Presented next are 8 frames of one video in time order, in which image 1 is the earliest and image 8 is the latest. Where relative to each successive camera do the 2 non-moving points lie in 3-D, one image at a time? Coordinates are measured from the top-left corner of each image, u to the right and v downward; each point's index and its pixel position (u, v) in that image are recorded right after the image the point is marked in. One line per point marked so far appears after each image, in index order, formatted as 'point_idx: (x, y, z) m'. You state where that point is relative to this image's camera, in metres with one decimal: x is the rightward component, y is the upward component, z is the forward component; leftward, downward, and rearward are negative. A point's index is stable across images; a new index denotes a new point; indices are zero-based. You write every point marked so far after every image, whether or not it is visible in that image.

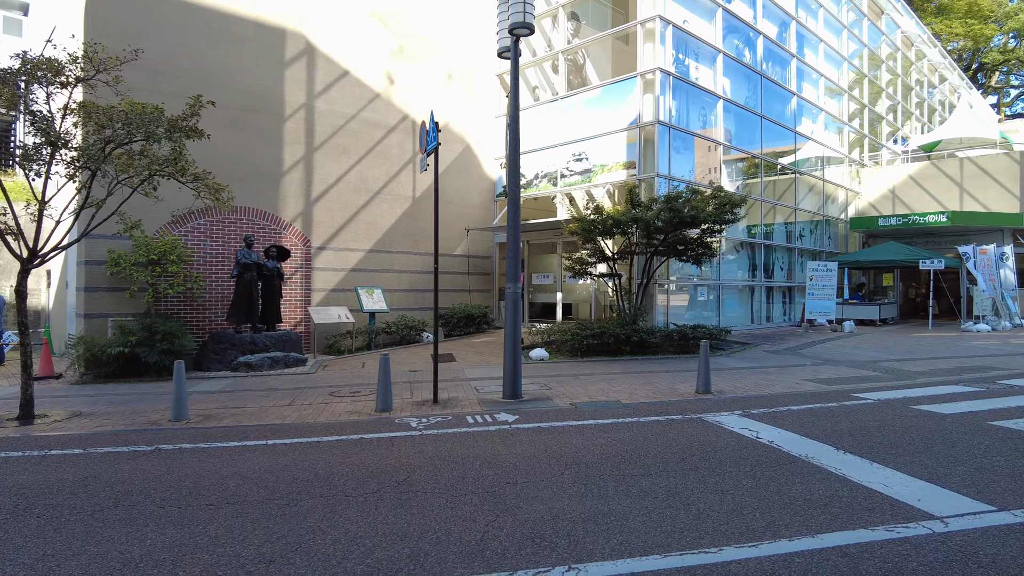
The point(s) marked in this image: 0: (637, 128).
0: (+2.8, +3.6, +15.2) m
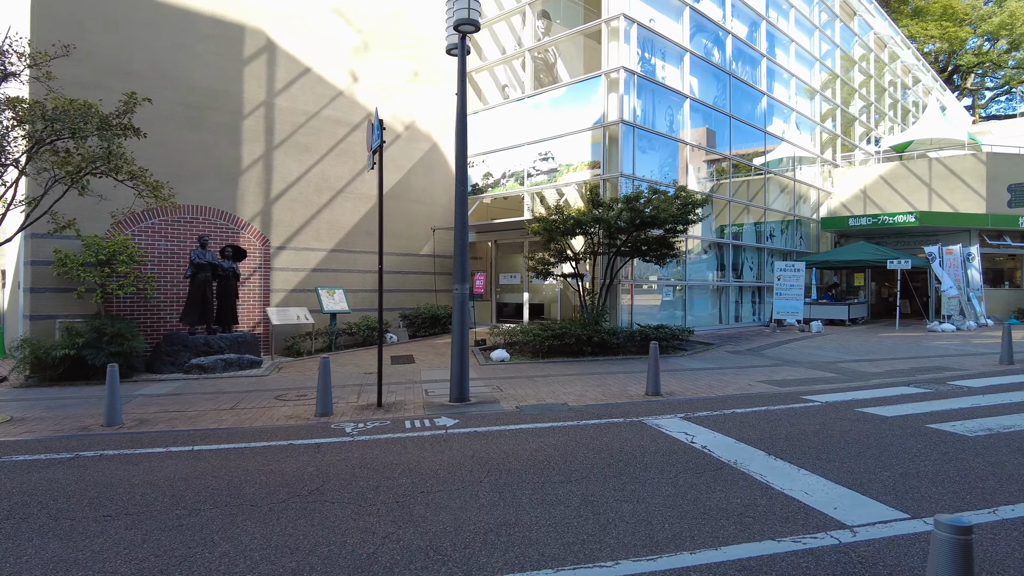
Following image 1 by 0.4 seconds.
0: (+2.0, +3.6, +15.1) m
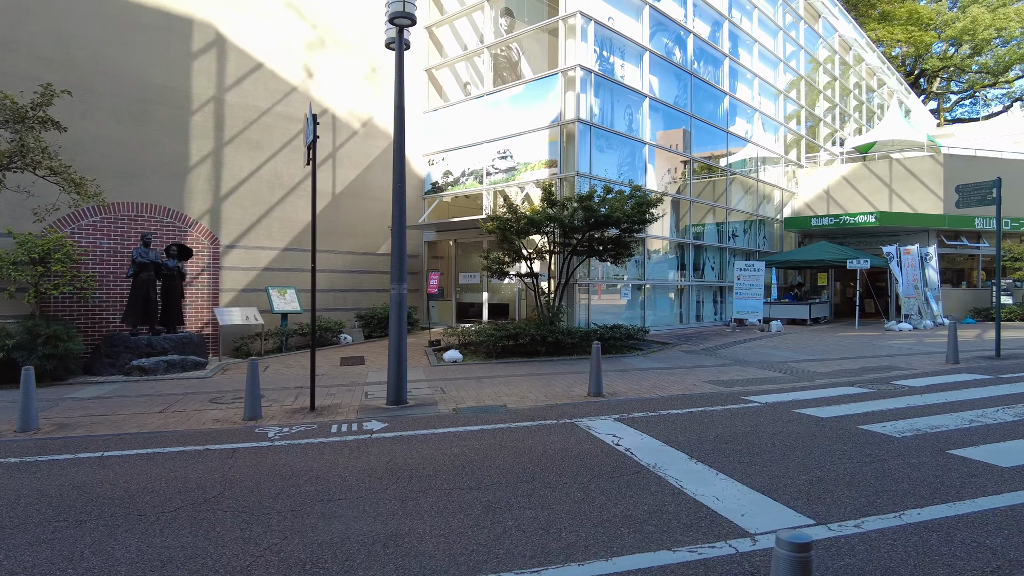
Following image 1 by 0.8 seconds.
0: (+1.0, +3.6, +14.9) m
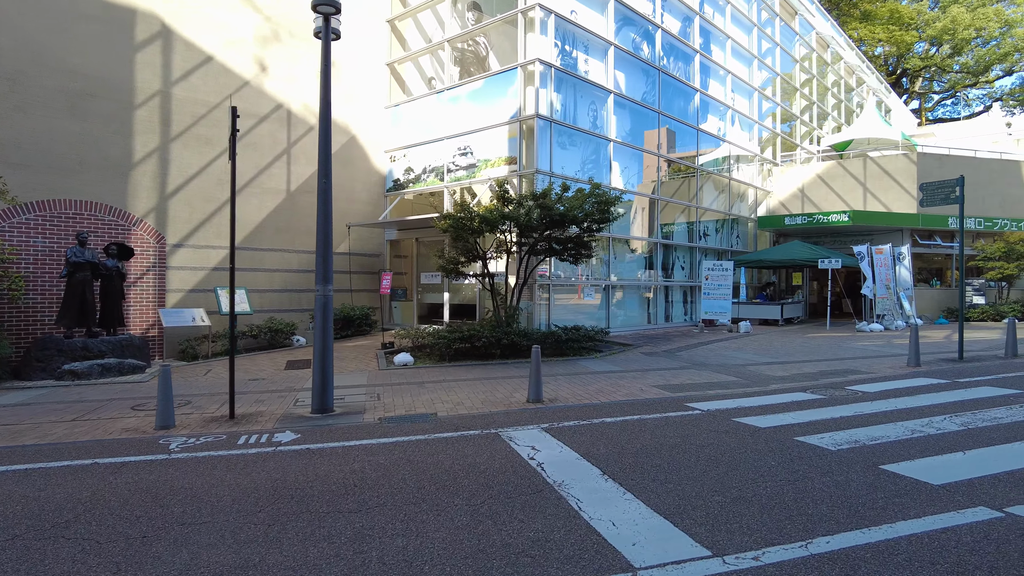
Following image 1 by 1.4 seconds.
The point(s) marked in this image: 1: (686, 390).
0: (+0.1, +3.6, +14.5) m
1: (+2.4, -1.4, +9.0) m
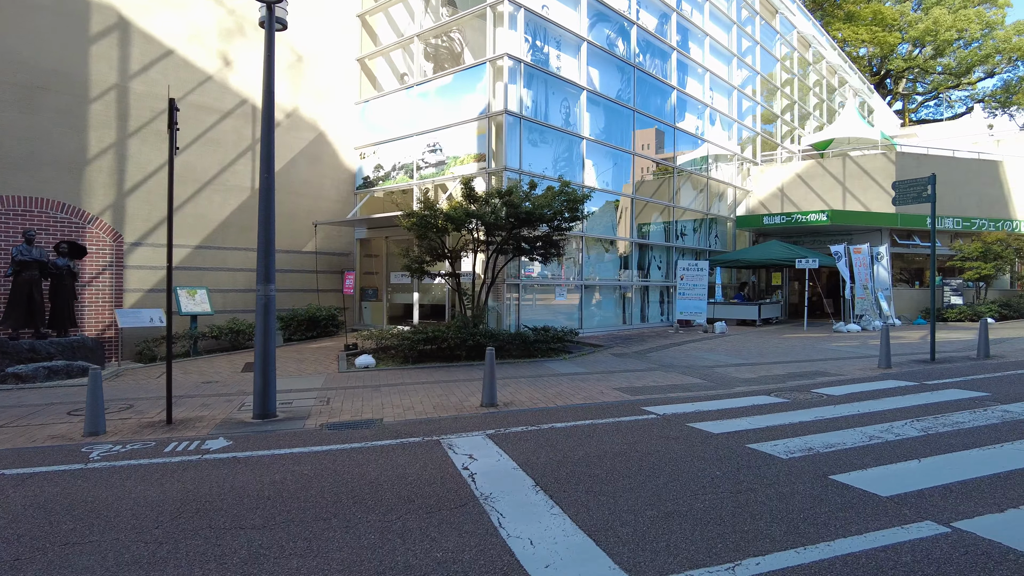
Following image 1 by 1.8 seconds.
0: (-0.6, +3.6, +14.2) m
1: (+1.8, -1.4, +8.7) m
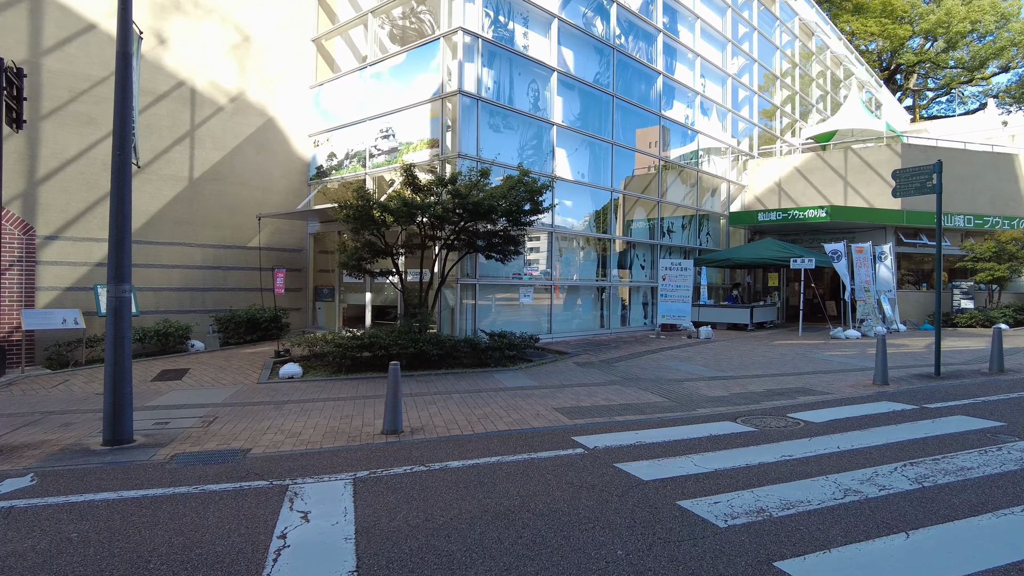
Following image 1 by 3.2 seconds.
0: (-1.4, +3.6, +12.8) m
1: (+0.9, -1.4, +7.3) m
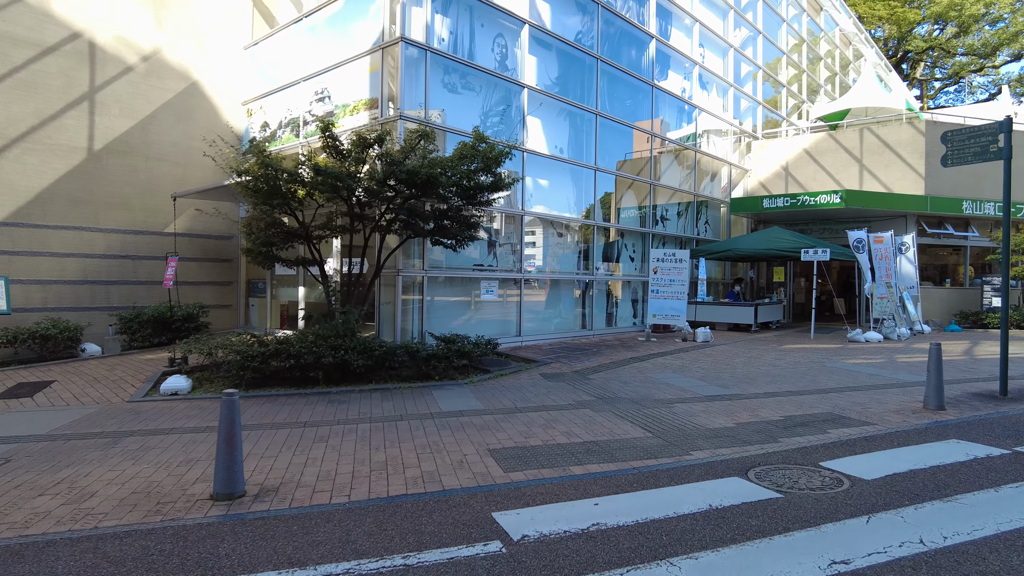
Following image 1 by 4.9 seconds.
0: (-2.1, +3.7, +10.5) m
1: (+0.2, -1.3, +5.0) m
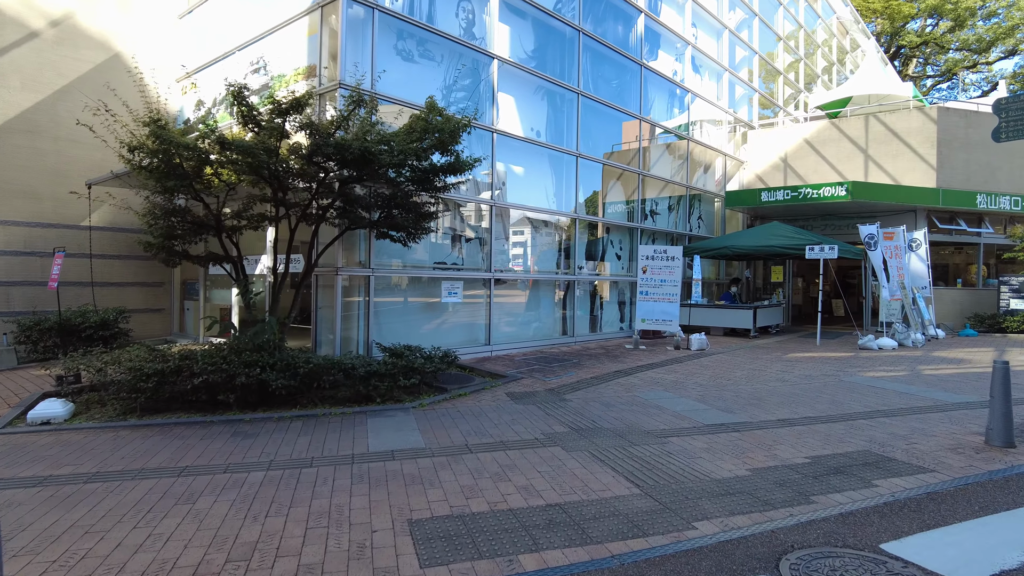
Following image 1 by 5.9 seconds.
0: (-2.5, +3.7, +8.9) m
1: (-0.2, -1.4, +3.4) m
